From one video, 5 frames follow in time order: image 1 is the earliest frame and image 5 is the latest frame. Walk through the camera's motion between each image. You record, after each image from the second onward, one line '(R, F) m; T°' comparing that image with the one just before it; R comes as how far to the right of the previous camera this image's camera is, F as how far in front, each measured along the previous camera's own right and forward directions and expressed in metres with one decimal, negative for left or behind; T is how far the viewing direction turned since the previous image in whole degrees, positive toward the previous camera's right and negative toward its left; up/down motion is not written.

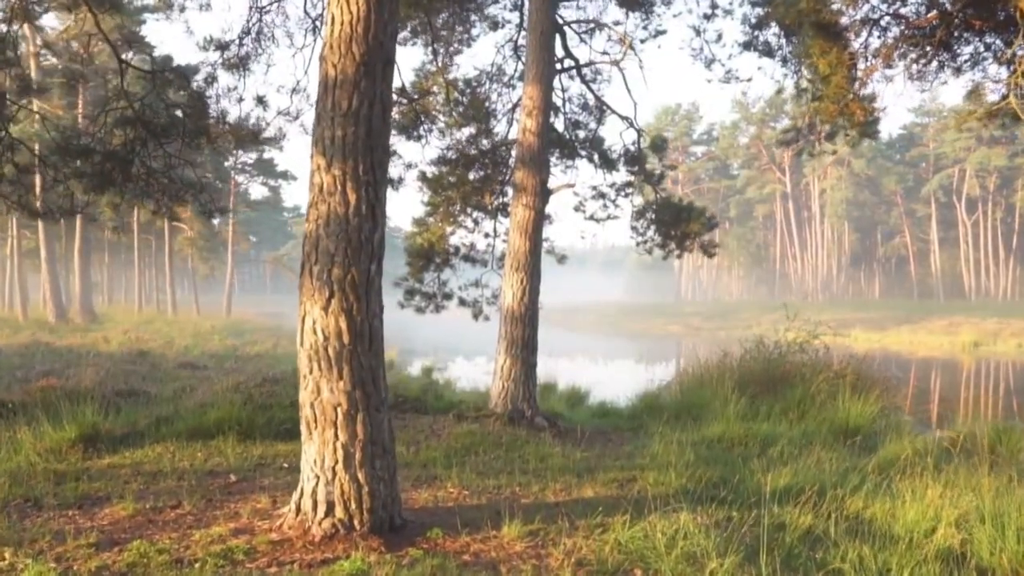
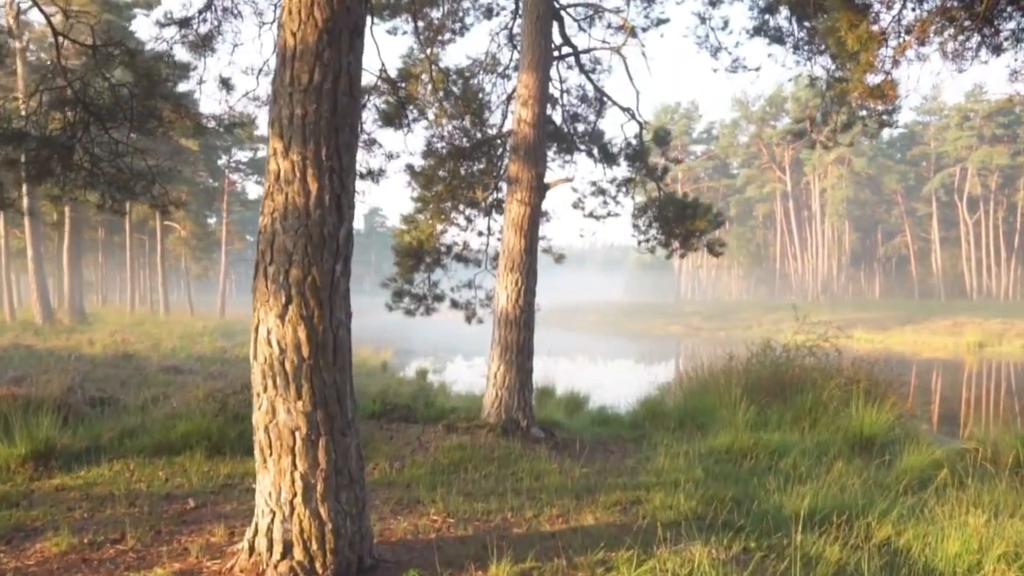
(0.0, +0.6) m; 0°
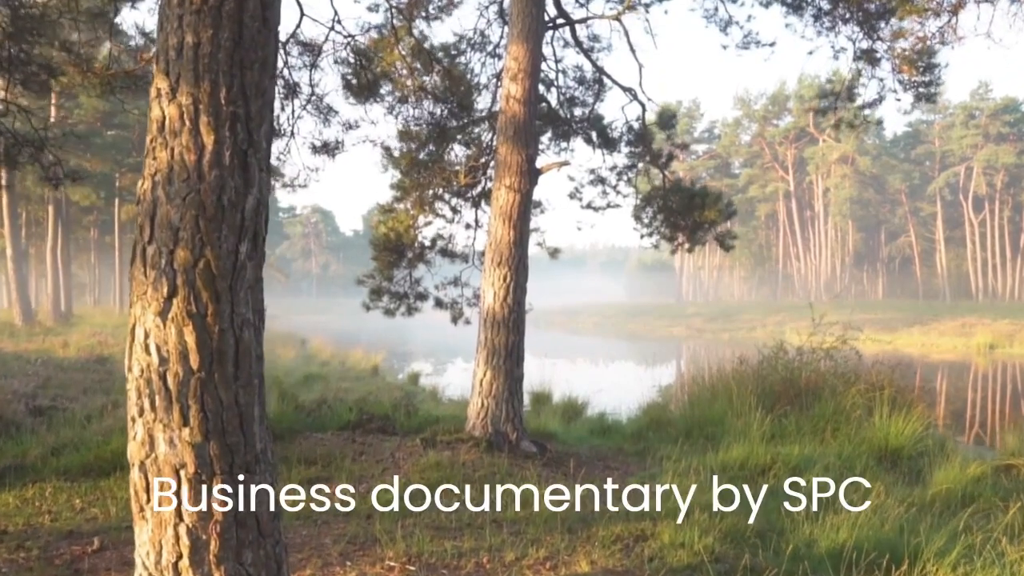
(+0.1, +0.9) m; 0°
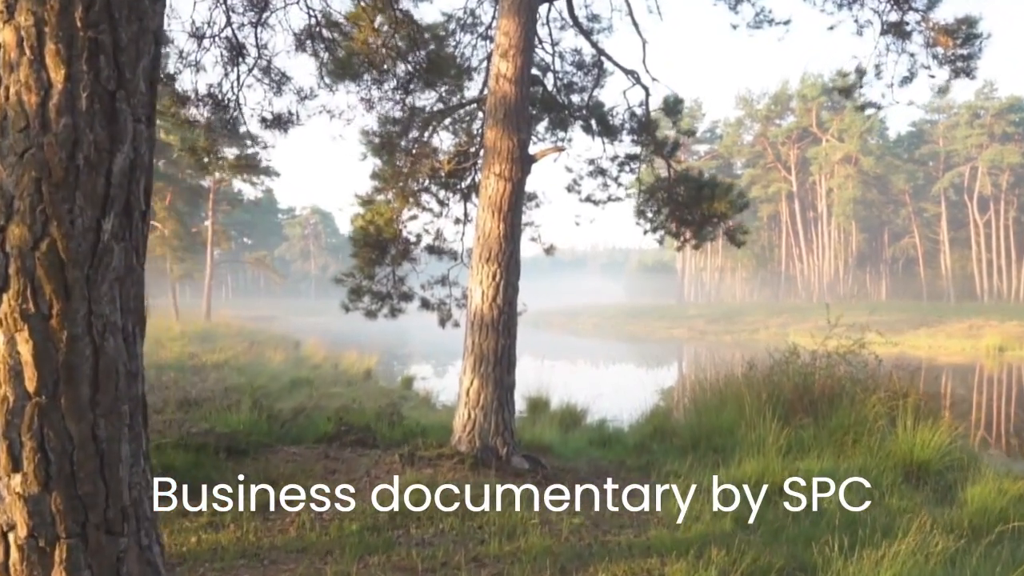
(+0.1, +0.7) m; 0°
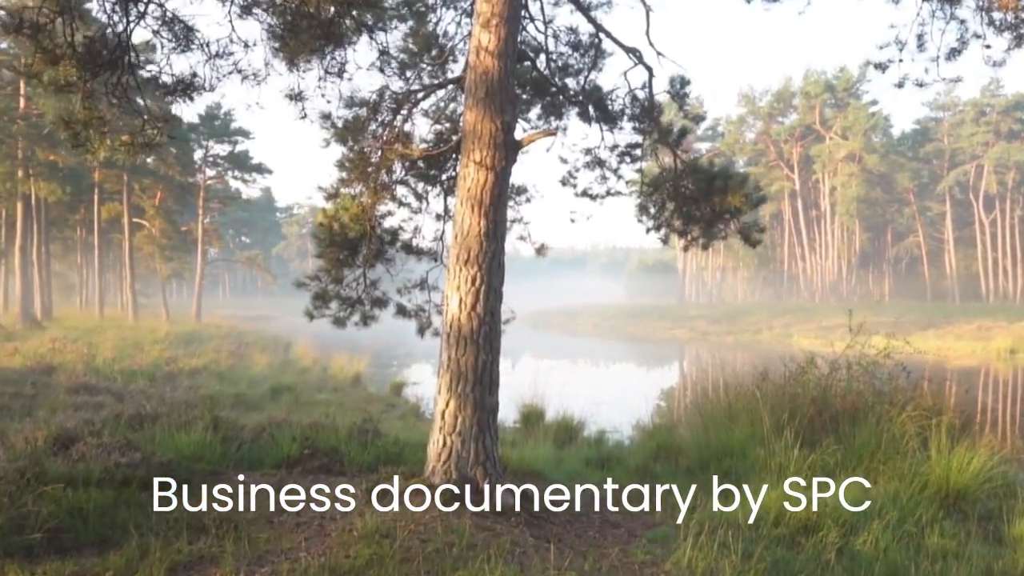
(+0.1, +0.9) m; 0°
